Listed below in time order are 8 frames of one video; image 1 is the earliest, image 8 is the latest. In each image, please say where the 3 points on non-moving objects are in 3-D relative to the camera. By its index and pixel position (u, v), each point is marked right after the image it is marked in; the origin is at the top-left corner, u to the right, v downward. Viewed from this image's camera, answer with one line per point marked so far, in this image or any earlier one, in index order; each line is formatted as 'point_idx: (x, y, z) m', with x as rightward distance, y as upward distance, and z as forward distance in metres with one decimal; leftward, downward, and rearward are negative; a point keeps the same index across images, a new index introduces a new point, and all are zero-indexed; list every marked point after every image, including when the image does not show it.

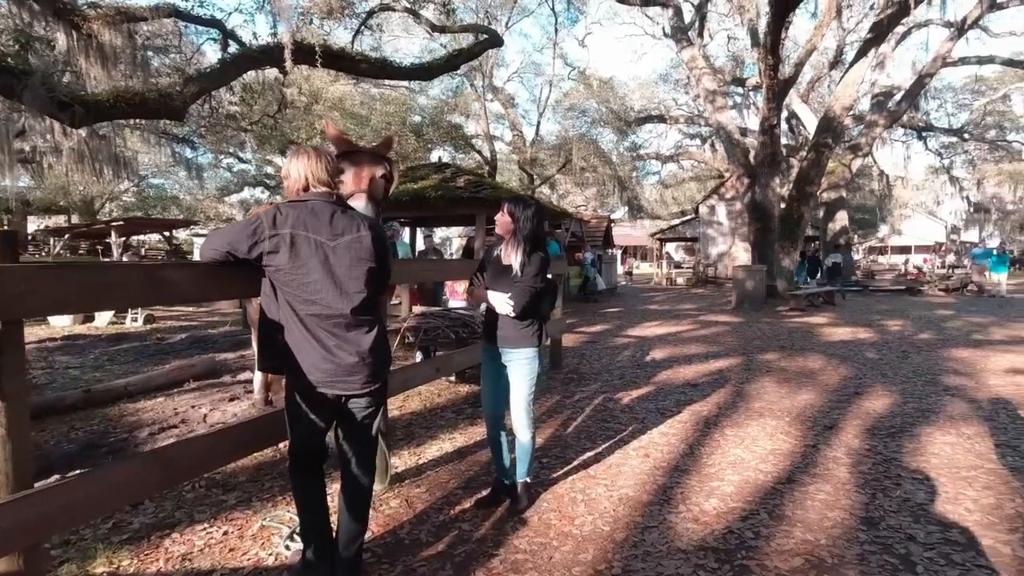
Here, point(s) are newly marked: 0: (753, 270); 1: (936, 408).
0: (+6.1, +0.5, +14.9) m
1: (+3.9, -1.1, +5.5) m
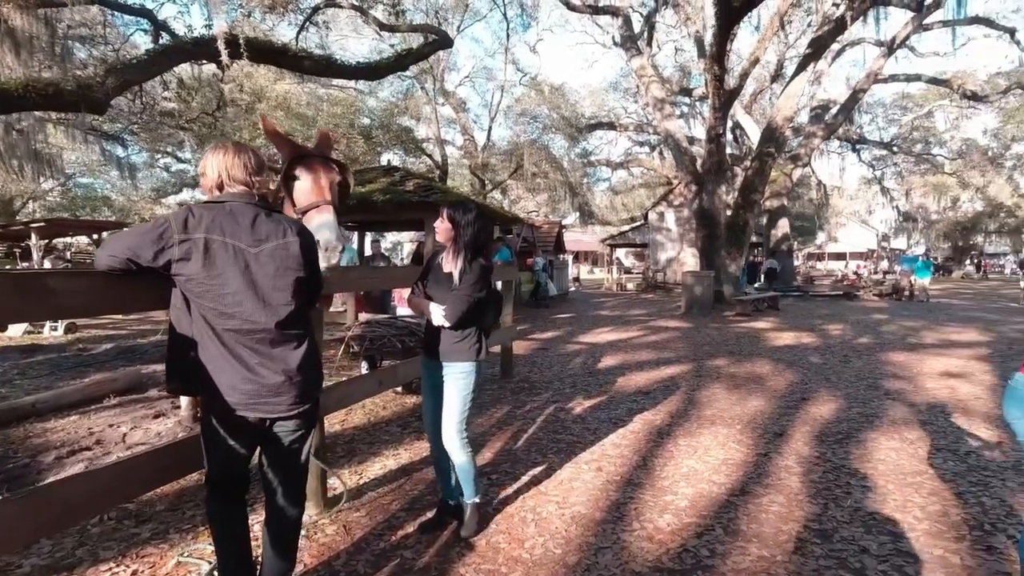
0: (+4.8, +0.3, +15.1) m
1: (+3.5, -1.2, +5.6) m
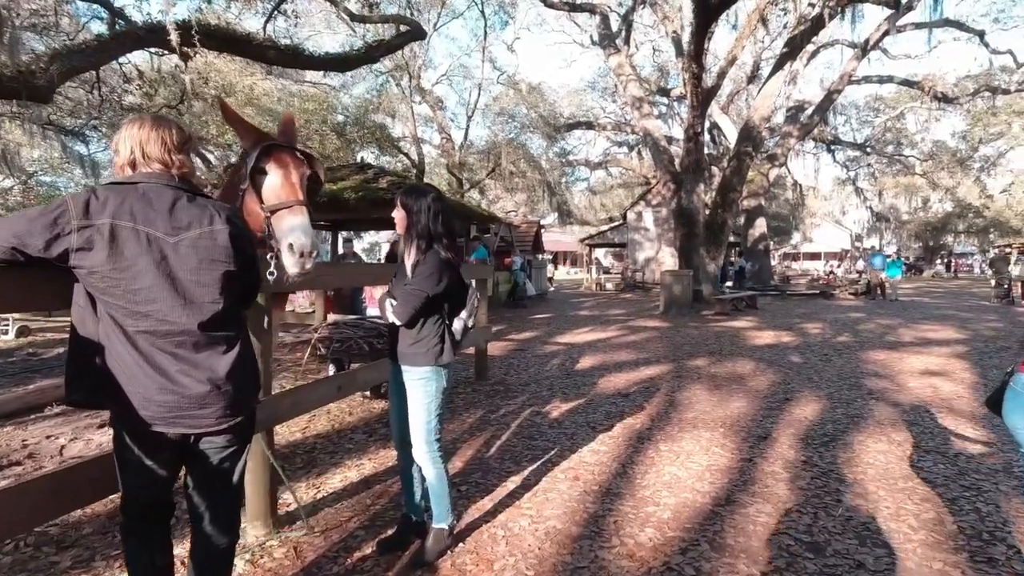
0: (+4.3, +0.3, +15.0) m
1: (+3.2, -1.1, +5.4) m
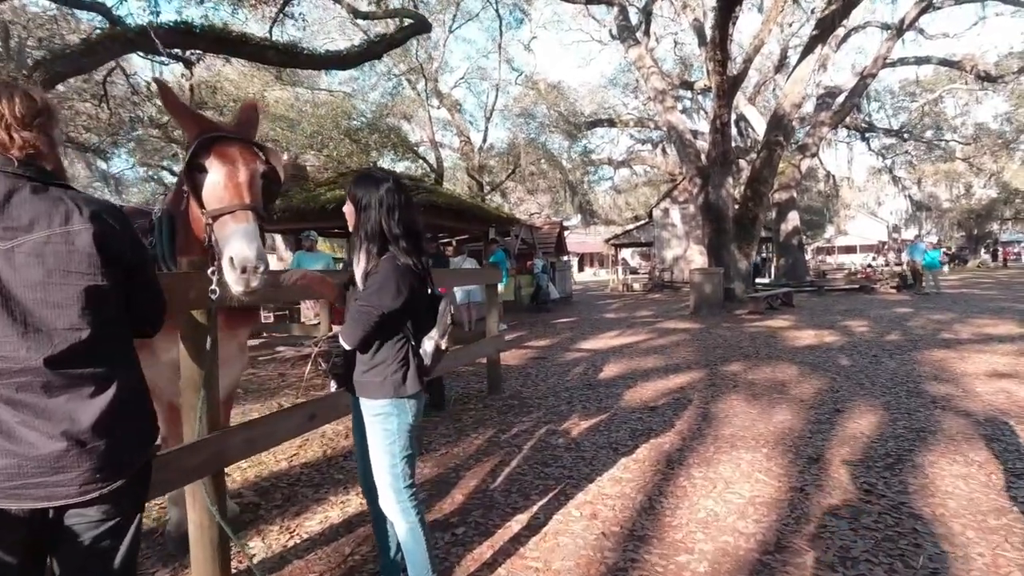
0: (+4.8, +0.4, +14.2) m
1: (+3.3, -1.1, +4.7) m
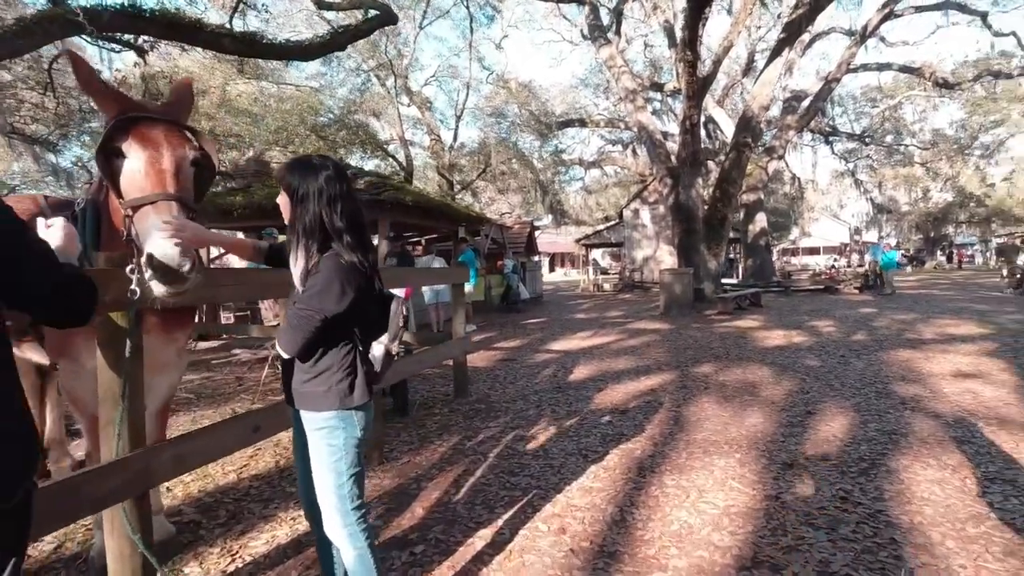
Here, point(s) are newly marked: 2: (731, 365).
0: (+4.0, +0.4, +14.3) m
1: (+3.1, -1.1, +4.6) m
2: (+2.7, -1.0, +7.4) m
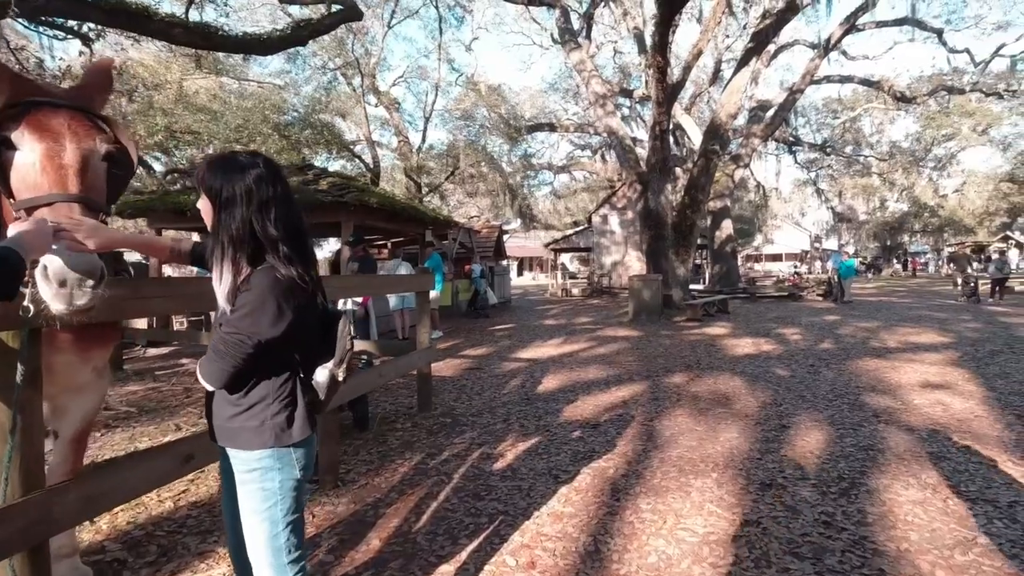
0: (+3.3, +0.2, +14.2) m
1: (+2.8, -1.2, +4.5) m
2: (+2.3, -1.1, +7.2) m
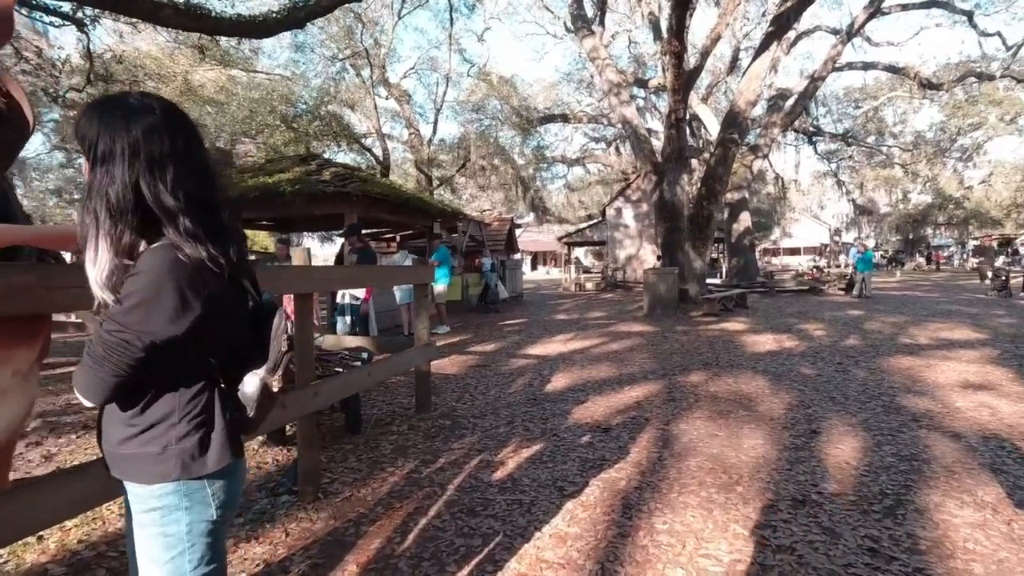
0: (+3.5, +0.4, +13.7) m
1: (+2.8, -1.1, +4.1) m
2: (+2.4, -1.0, +6.8) m
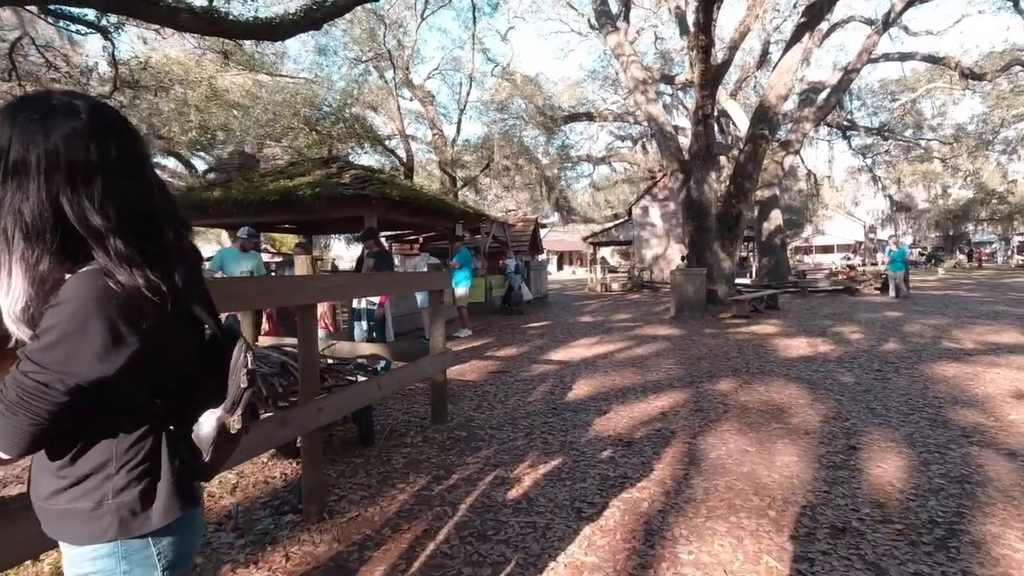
0: (+4.0, +0.3, +13.3) m
1: (+2.9, -1.2, +3.7) m
2: (+2.6, -1.0, +6.5) m
